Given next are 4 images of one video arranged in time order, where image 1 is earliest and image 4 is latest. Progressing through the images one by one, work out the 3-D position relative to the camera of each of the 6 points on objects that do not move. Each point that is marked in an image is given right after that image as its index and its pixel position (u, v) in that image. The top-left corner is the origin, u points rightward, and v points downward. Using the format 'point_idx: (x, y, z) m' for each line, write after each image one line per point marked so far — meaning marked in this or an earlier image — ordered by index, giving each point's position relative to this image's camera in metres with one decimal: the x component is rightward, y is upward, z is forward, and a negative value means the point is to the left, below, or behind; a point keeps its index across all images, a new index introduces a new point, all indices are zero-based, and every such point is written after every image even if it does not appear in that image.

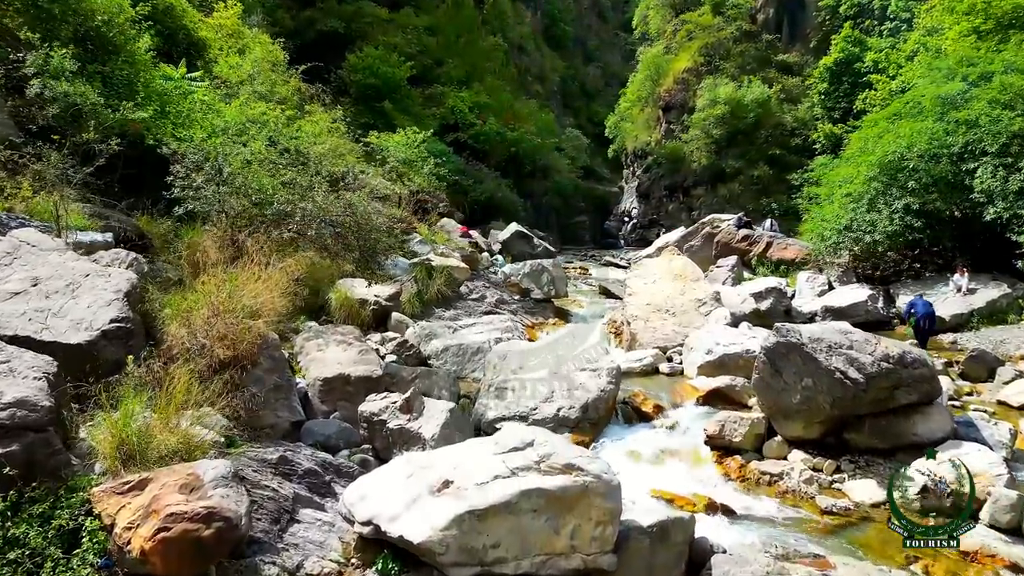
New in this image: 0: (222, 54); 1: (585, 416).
0: (-4.4, +3.5, +10.9) m
1: (+0.6, -1.0, +5.7) m
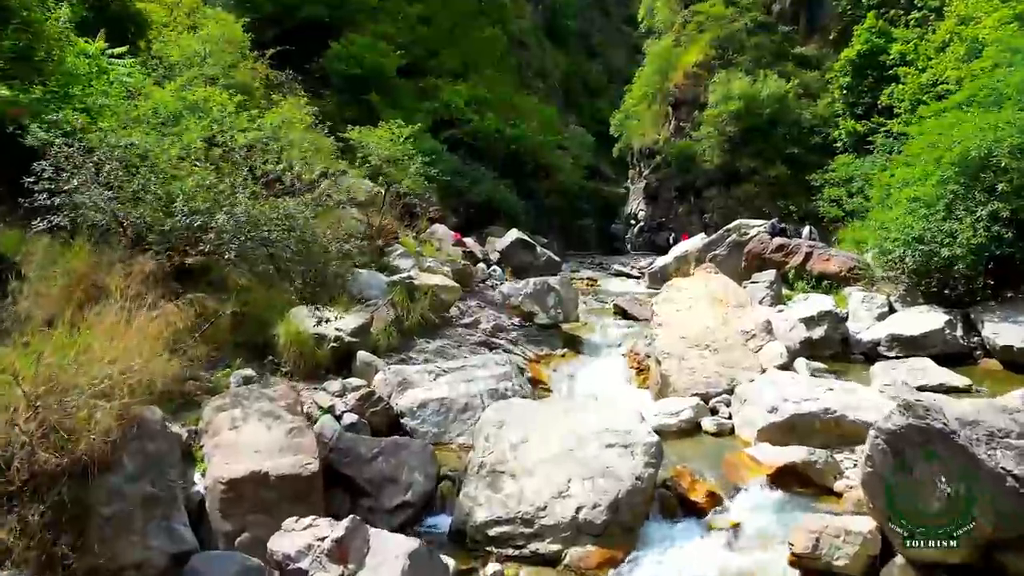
0: (-4.4, +3.3, +9.2) m
1: (+0.6, -1.3, +4.0) m
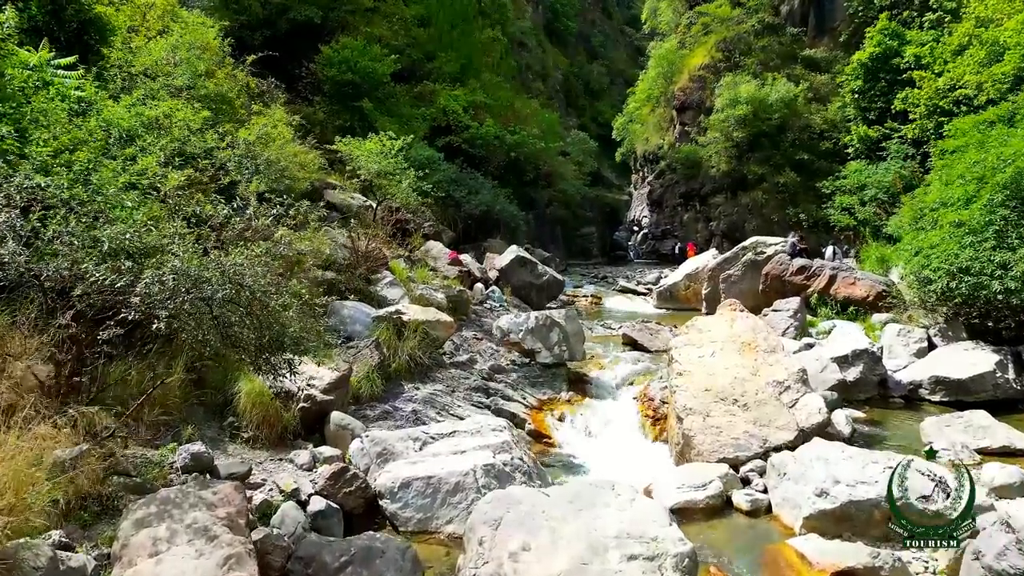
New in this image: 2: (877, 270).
0: (-4.4, +2.9, +8.4) m
1: (+0.6, -1.6, +3.2) m
2: (+5.8, +0.3, +11.6) m
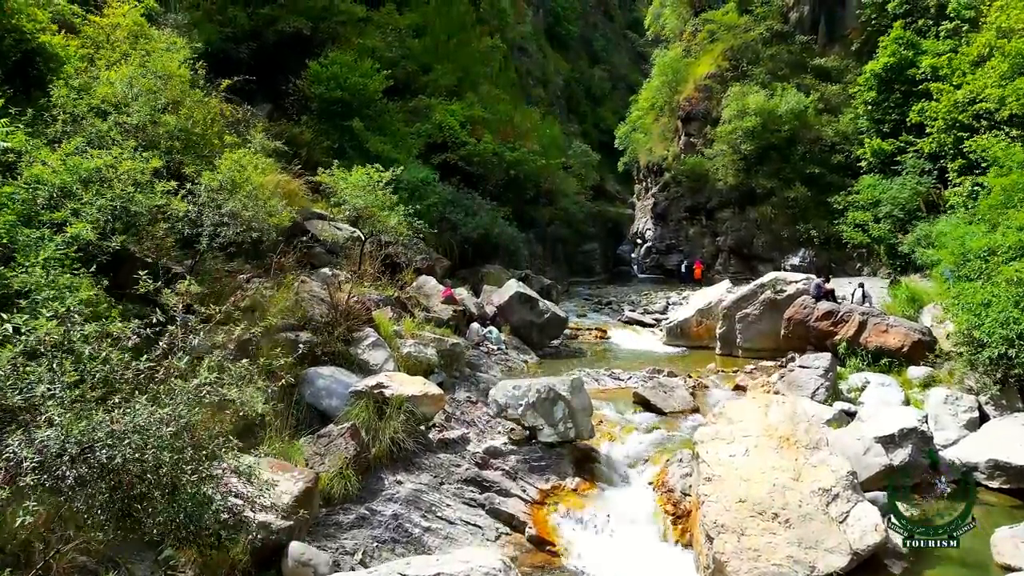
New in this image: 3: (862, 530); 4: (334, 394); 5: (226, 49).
0: (-4.4, +2.3, +7.5) m
1: (+0.5, -2.2, +2.3) m
2: (+5.8, -0.3, +10.7) m
3: (+2.3, -1.6, +4.7) m
4: (-1.6, -0.9, +6.2) m
5: (-6.4, +5.3, +16.2) m
